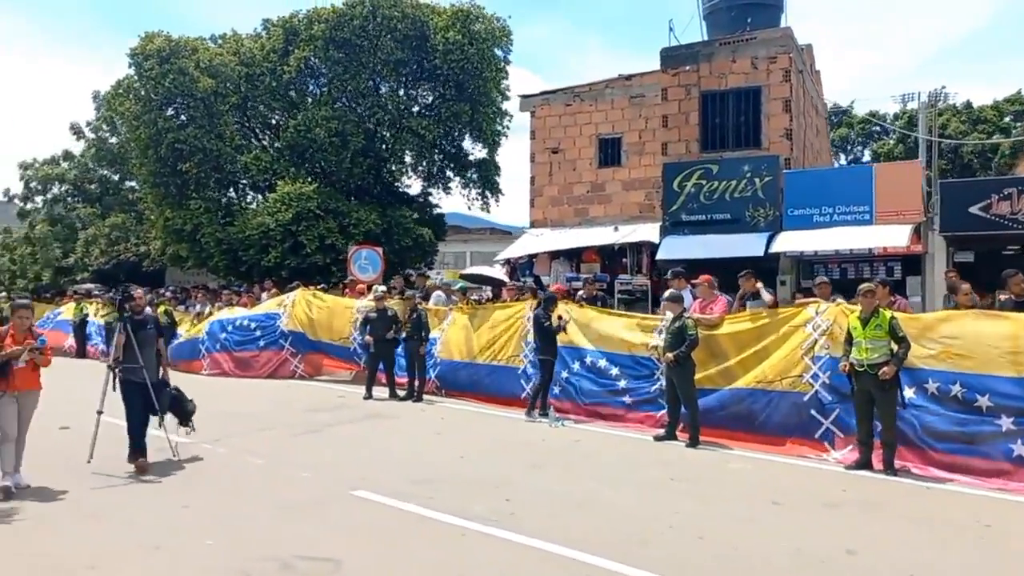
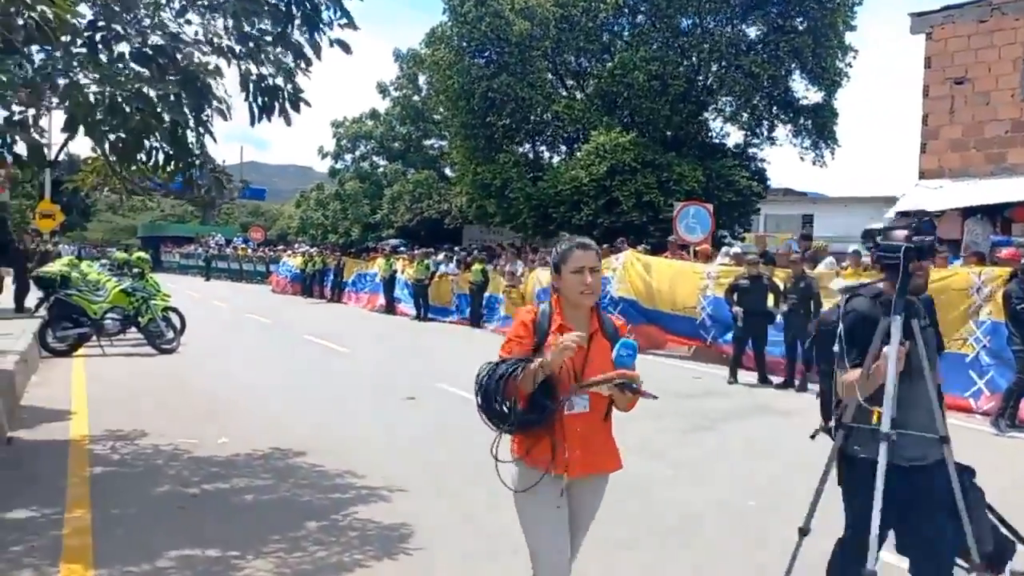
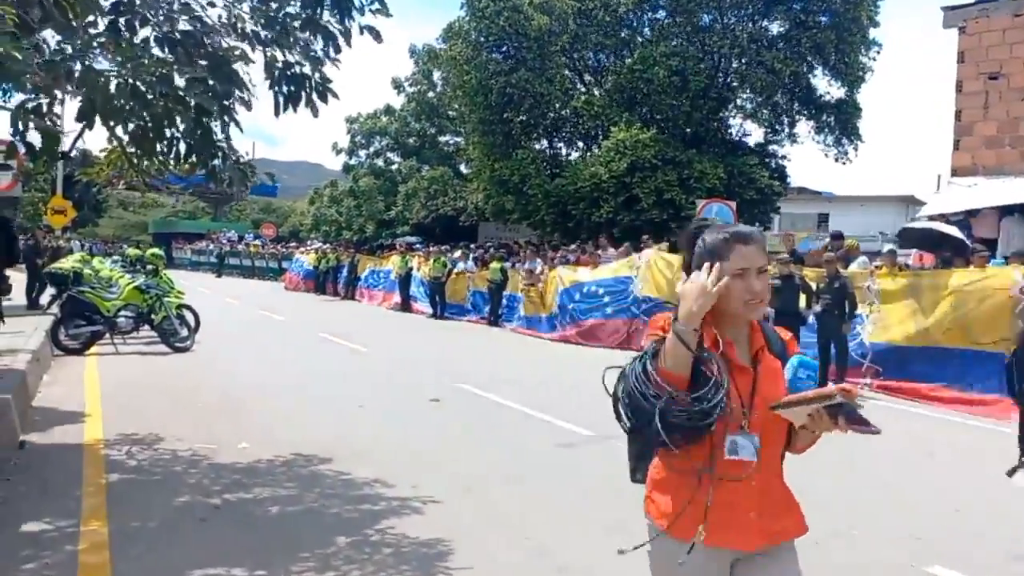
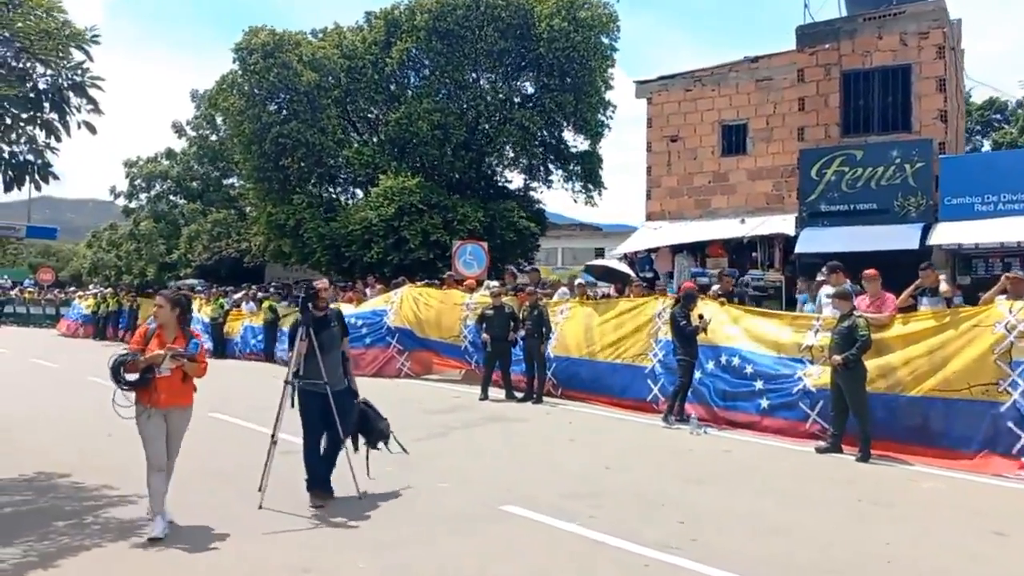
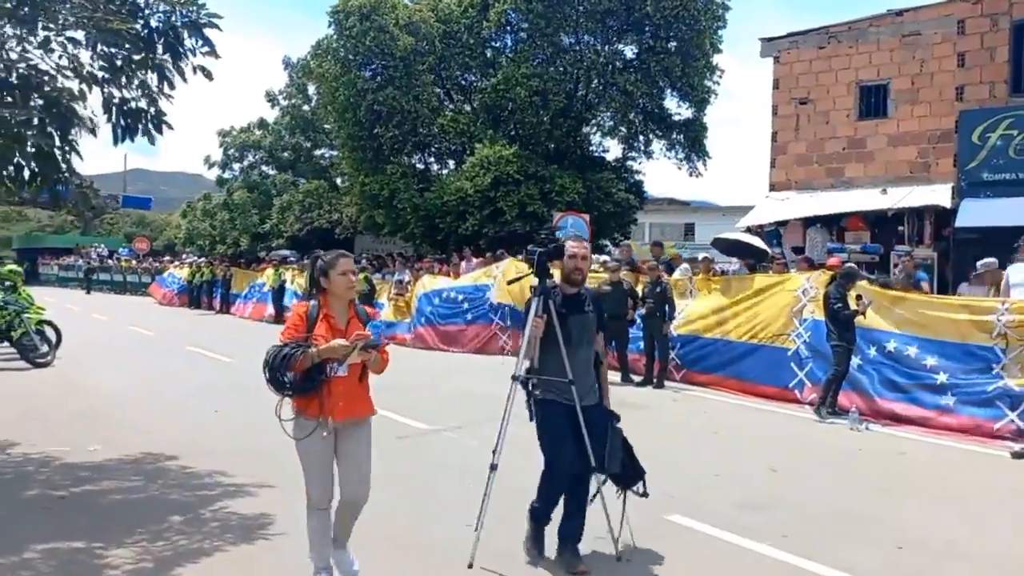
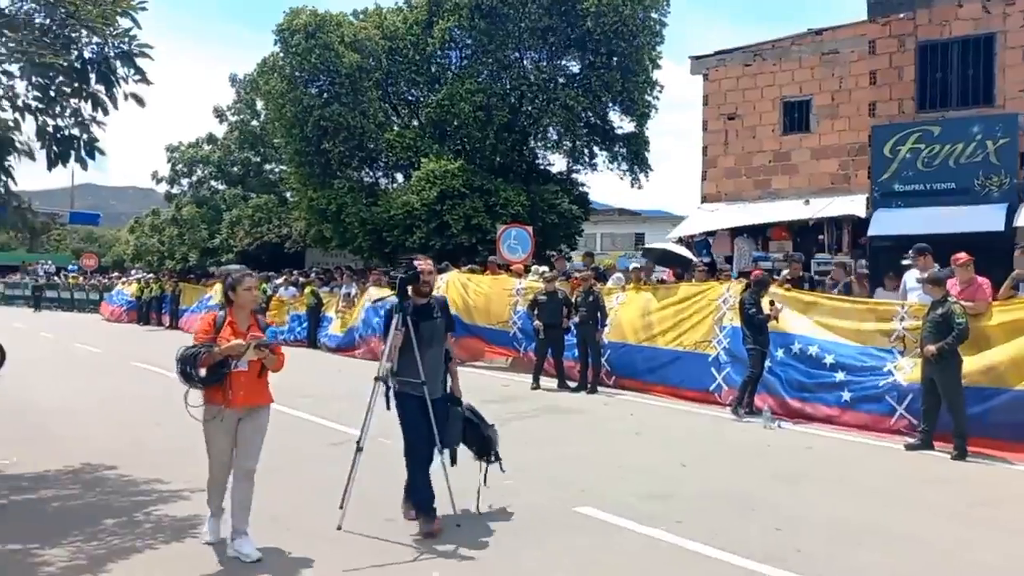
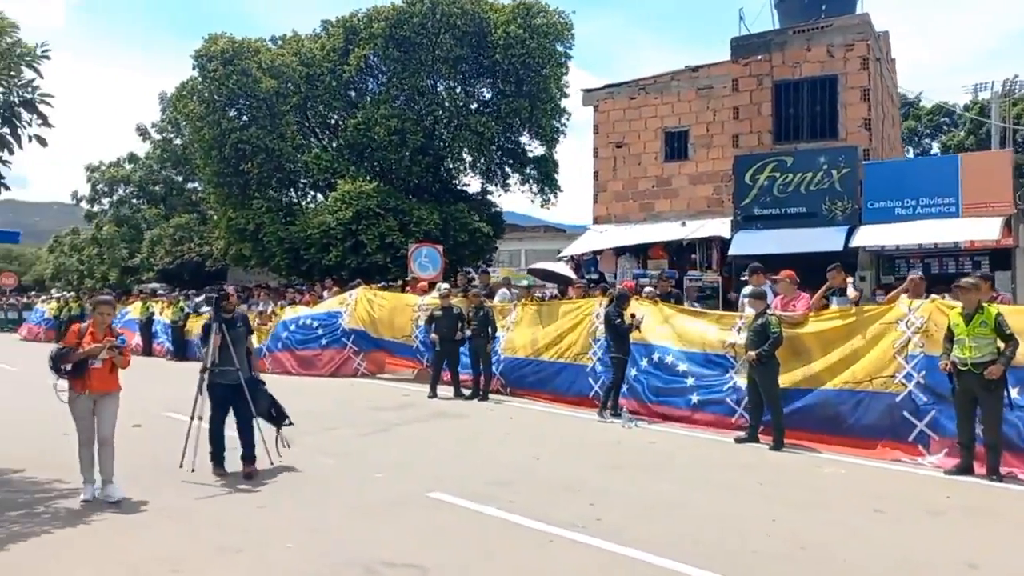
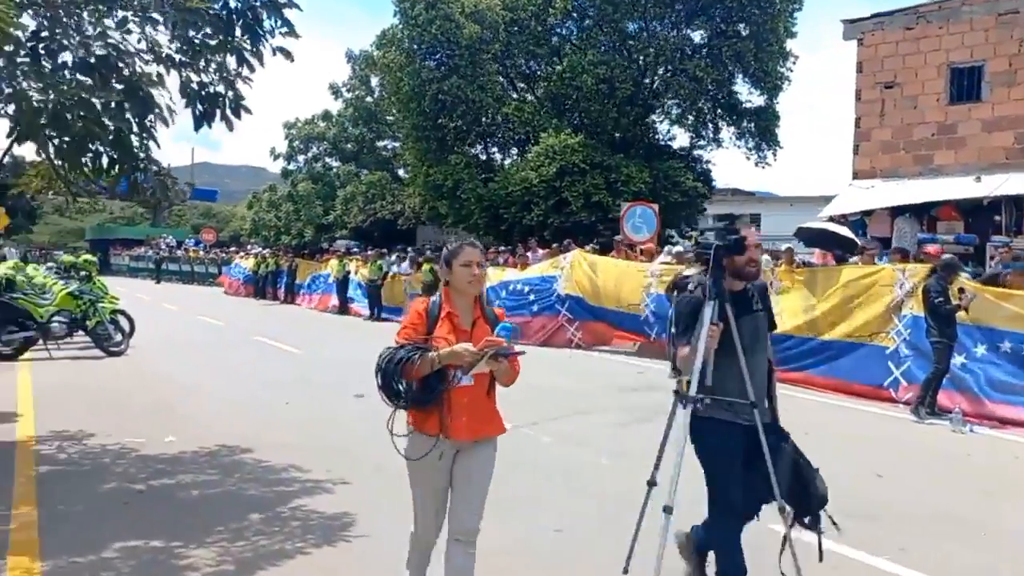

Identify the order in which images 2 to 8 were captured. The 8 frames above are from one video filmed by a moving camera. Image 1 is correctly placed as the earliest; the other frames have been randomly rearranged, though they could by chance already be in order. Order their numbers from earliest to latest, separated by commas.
7, 4, 6, 5, 8, 2, 3
